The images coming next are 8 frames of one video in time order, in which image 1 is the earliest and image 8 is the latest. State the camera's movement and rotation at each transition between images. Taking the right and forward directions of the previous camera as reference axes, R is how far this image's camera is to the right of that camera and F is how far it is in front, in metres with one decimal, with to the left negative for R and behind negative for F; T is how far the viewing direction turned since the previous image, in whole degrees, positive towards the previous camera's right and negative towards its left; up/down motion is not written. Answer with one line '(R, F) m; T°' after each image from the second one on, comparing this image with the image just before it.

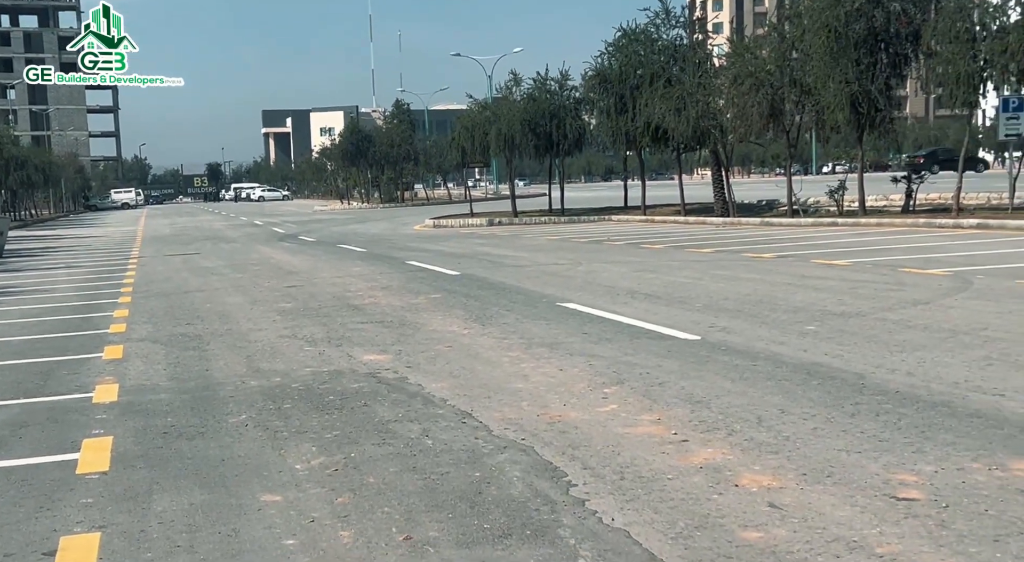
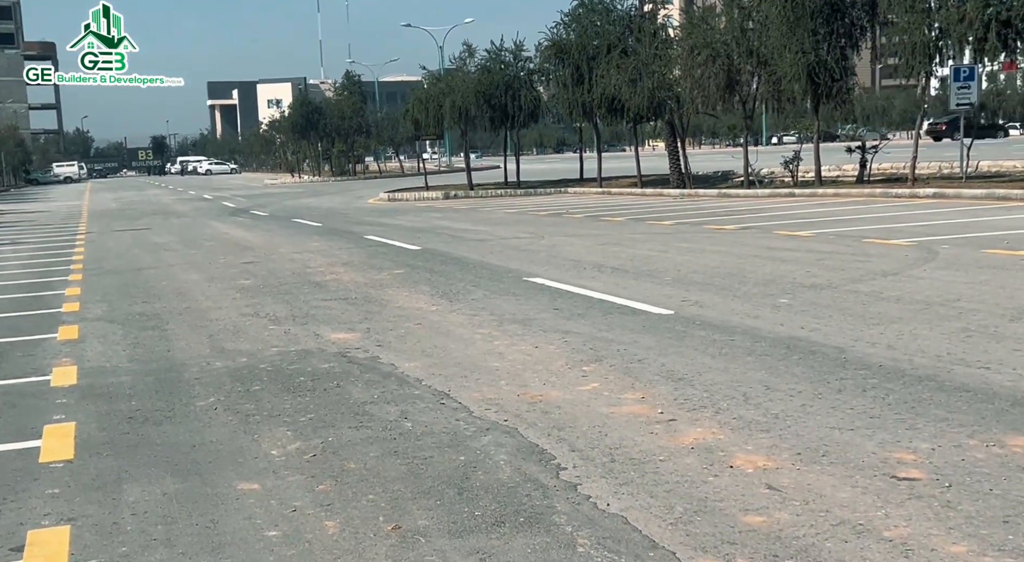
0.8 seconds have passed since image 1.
(-0.2, +0.2) m; +2°
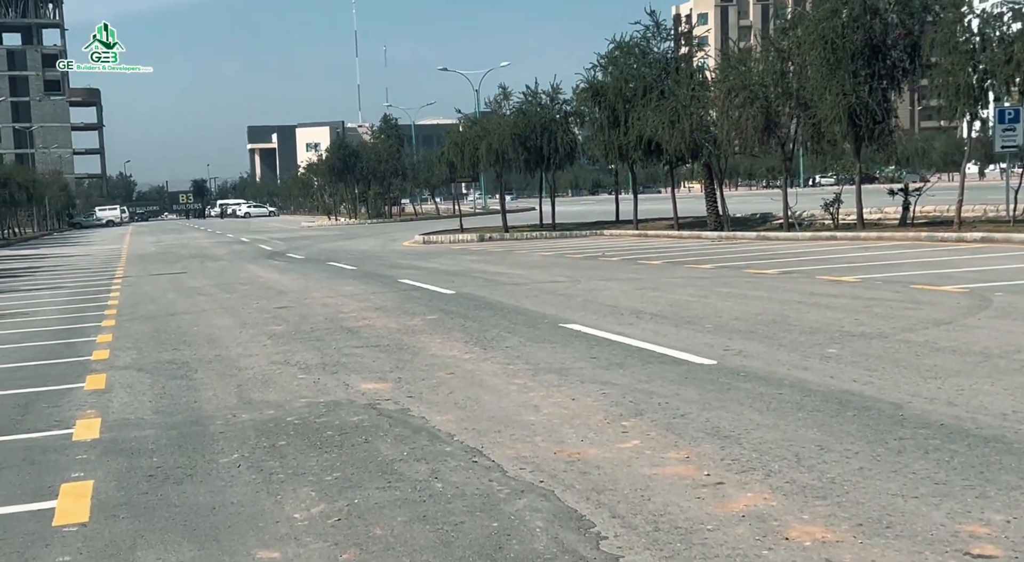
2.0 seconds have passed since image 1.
(0.0, +0.3) m; -2°
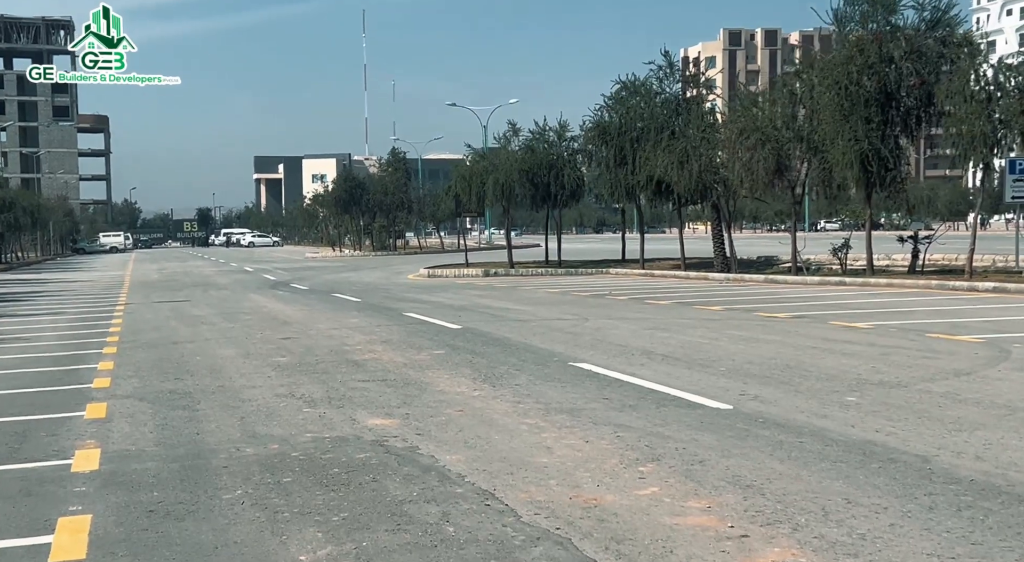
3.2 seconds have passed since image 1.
(-0.1, +0.2) m; 0°
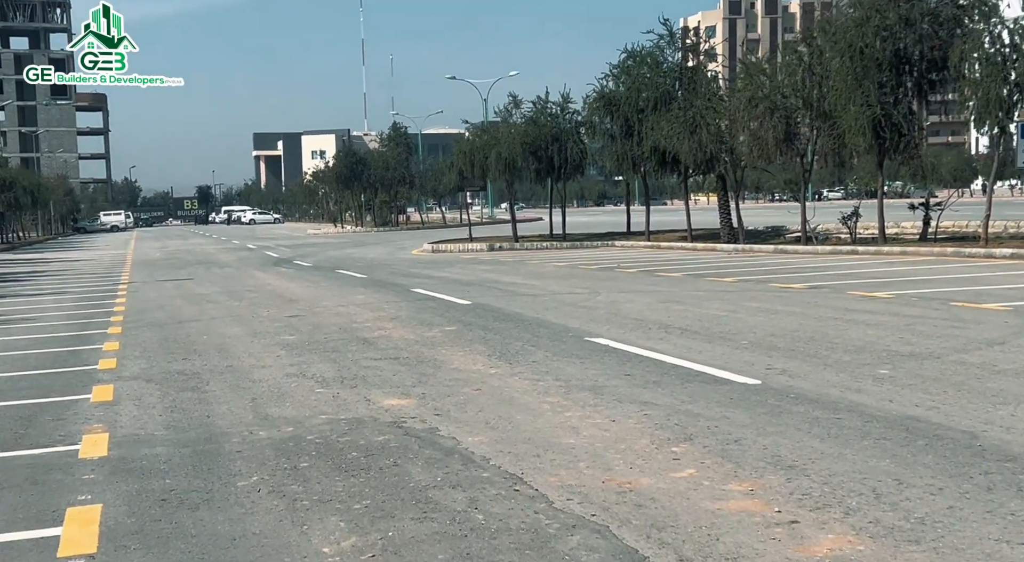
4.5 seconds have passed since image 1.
(-0.1, +0.3) m; 0°
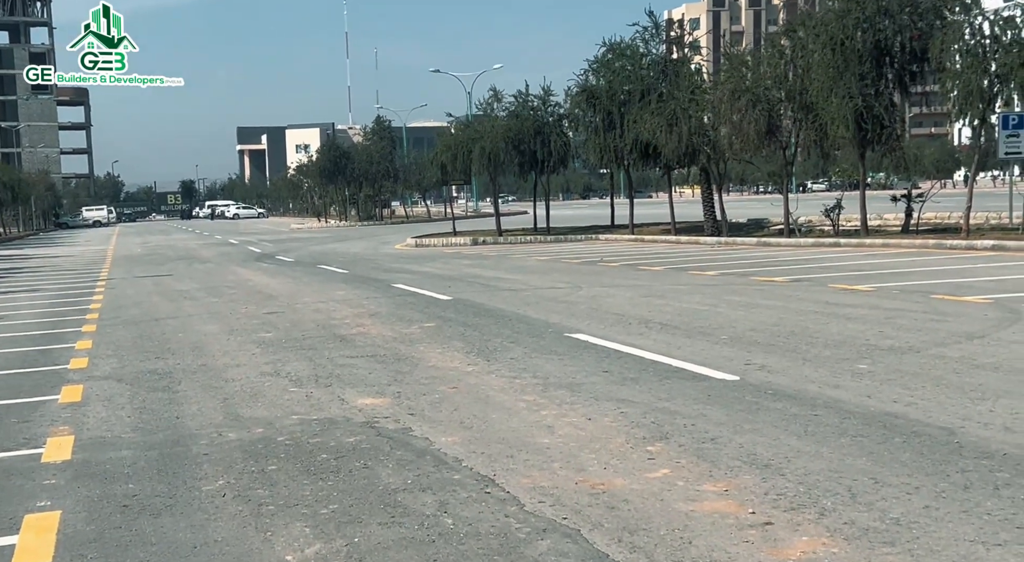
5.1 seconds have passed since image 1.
(+0.1, +0.1) m; +1°
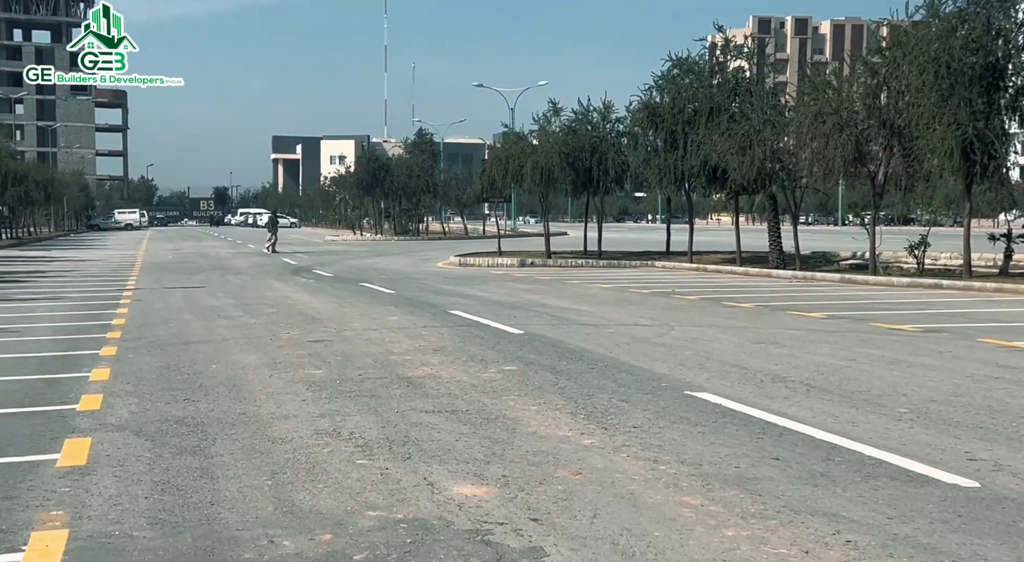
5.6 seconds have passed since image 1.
(-0.7, +2.3) m; -1°
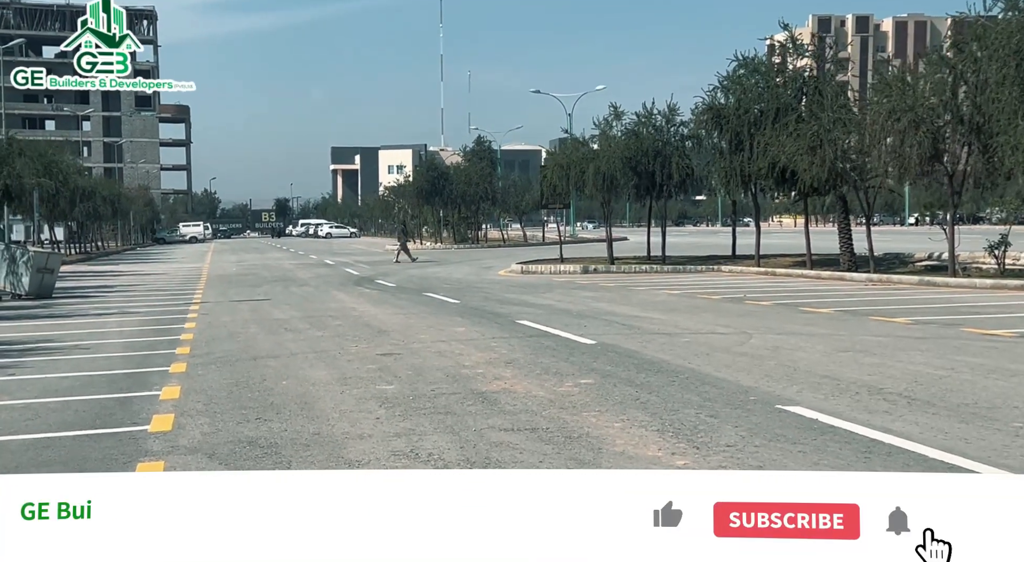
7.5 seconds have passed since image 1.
(-0.2, +0.4) m; -3°
